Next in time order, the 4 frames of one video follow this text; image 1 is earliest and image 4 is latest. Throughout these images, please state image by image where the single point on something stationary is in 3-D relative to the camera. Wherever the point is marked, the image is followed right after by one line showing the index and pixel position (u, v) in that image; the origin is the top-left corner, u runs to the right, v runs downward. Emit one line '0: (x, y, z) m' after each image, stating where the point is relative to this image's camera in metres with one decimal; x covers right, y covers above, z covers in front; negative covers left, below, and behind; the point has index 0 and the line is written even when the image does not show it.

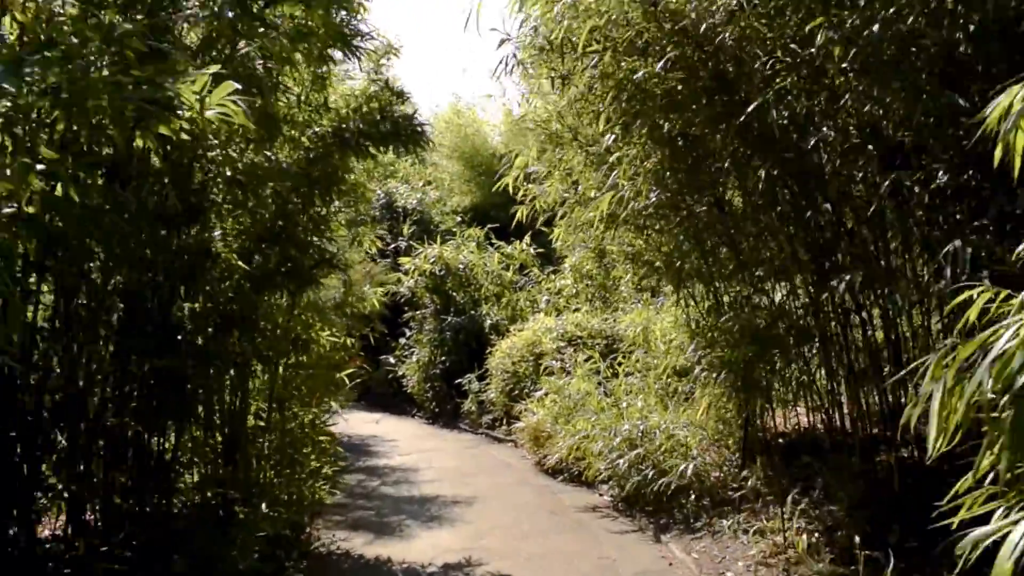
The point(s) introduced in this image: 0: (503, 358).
0: (-0.1, -0.4, +6.3) m
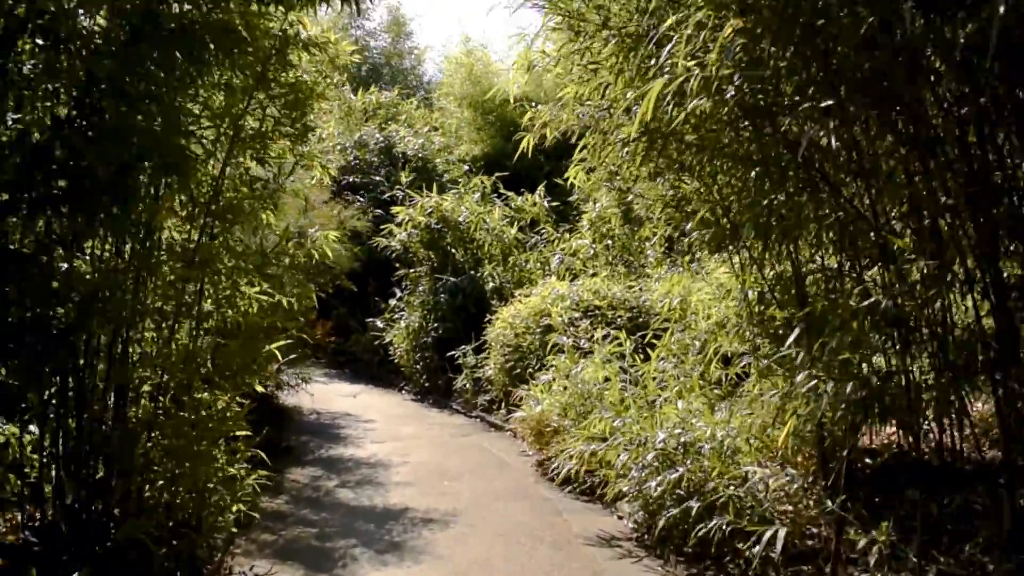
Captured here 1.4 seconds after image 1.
0: (0.0, -0.2, +5.2) m
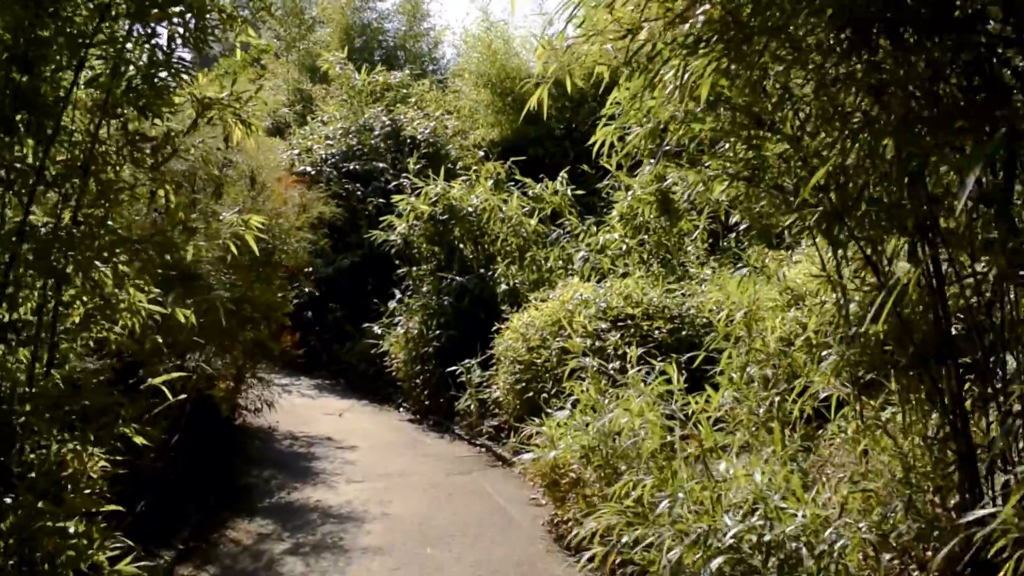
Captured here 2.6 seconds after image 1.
0: (0.0, -0.2, +4.3) m
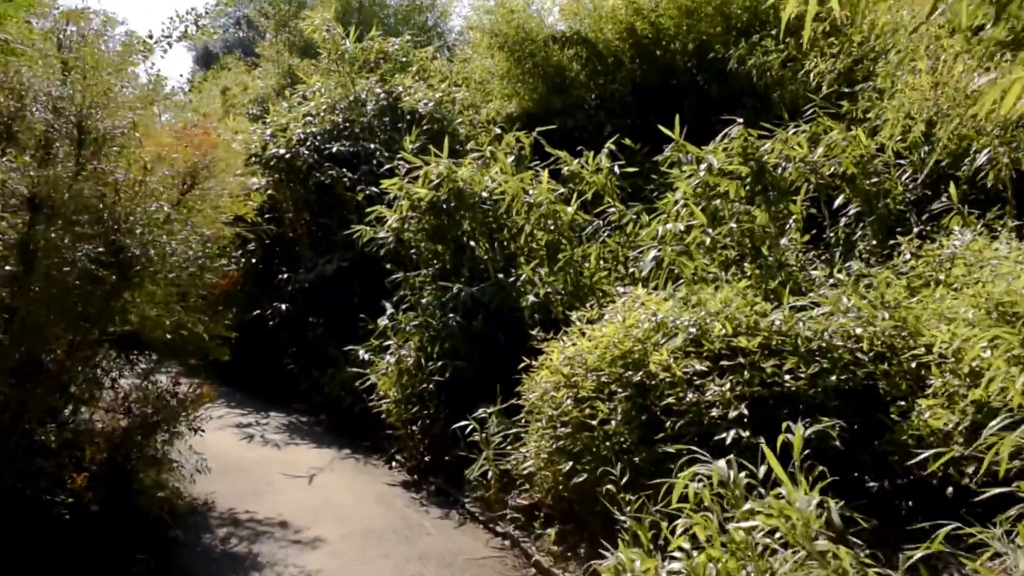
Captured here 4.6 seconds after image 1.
0: (+0.1, -0.2, +2.8) m
